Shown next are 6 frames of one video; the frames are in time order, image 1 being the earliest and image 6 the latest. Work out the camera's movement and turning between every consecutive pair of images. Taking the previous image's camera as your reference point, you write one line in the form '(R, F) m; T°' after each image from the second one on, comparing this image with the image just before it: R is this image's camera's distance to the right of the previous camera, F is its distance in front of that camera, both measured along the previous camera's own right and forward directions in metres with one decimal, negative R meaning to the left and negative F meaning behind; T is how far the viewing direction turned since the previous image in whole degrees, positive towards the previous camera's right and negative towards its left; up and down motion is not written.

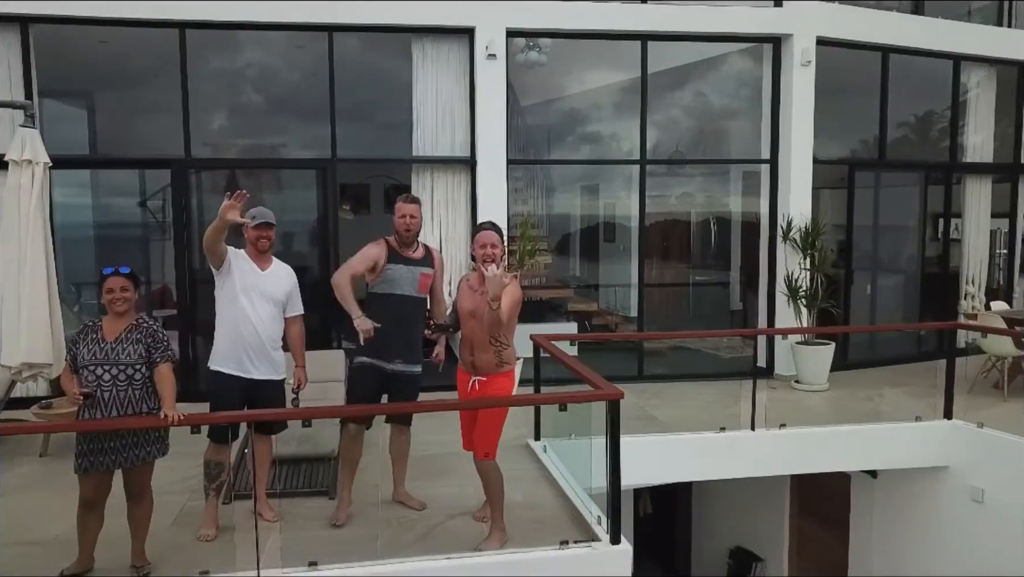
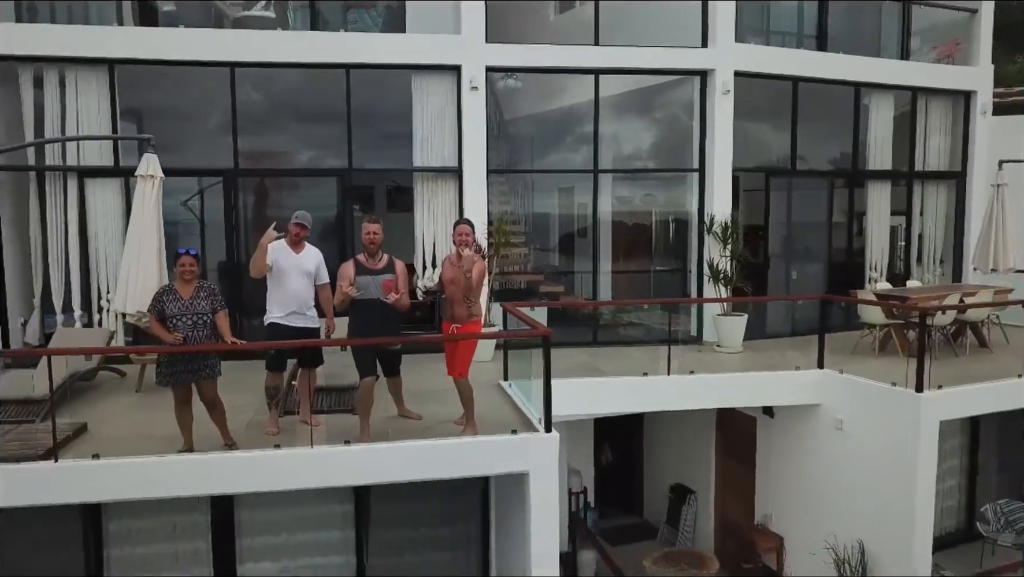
(+0.2, -1.7) m; 0°
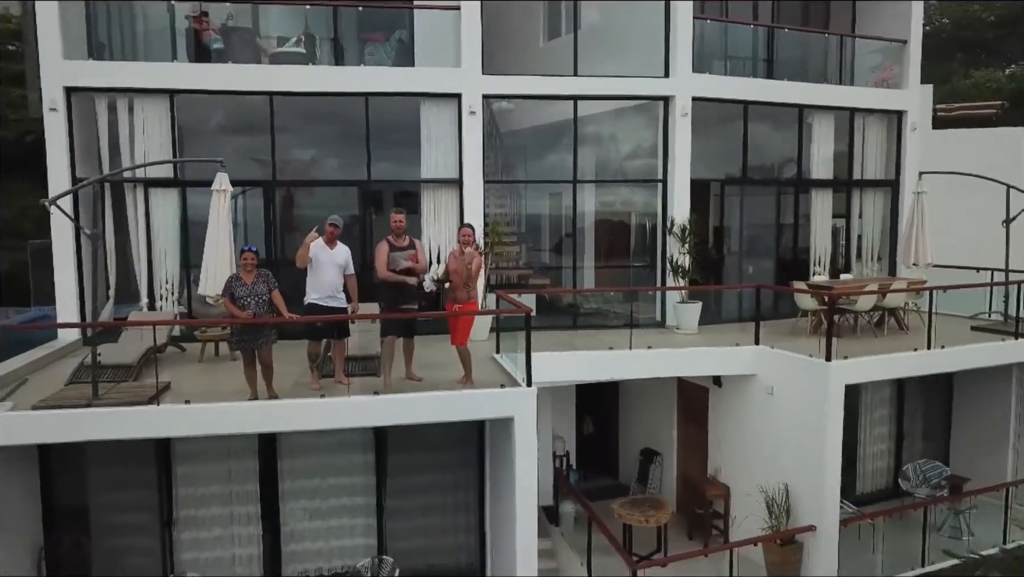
(+0.1, -1.6) m; 0°
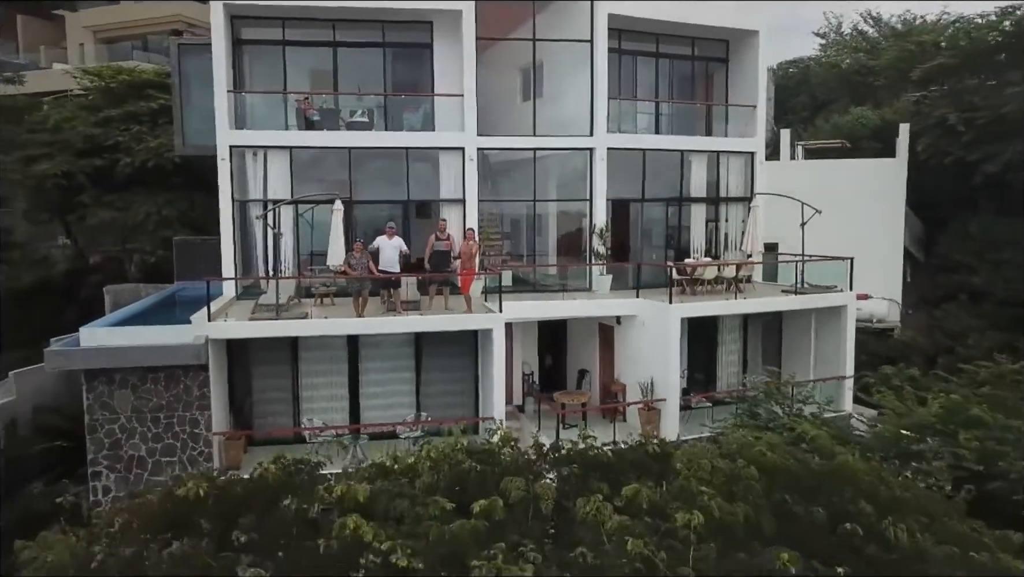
(+0.4, -6.1) m; 0°
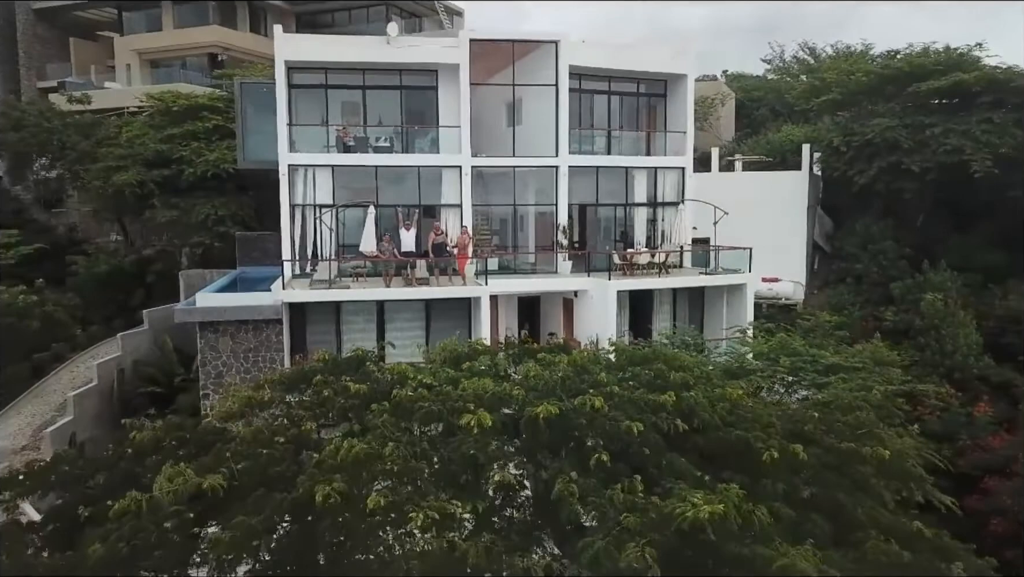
(+0.5, -5.3) m; 0°
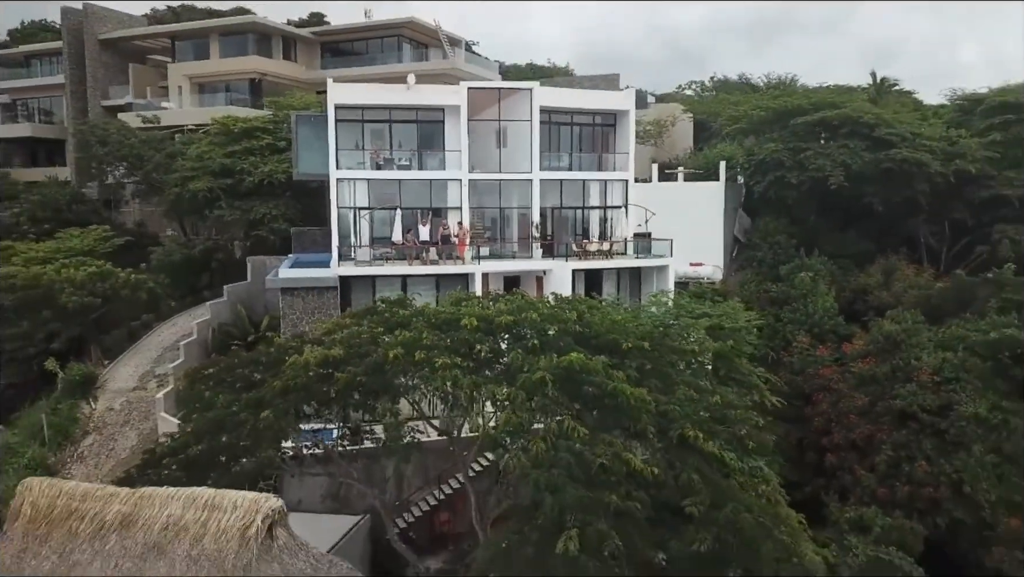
(+0.6, -7.7) m; 0°
